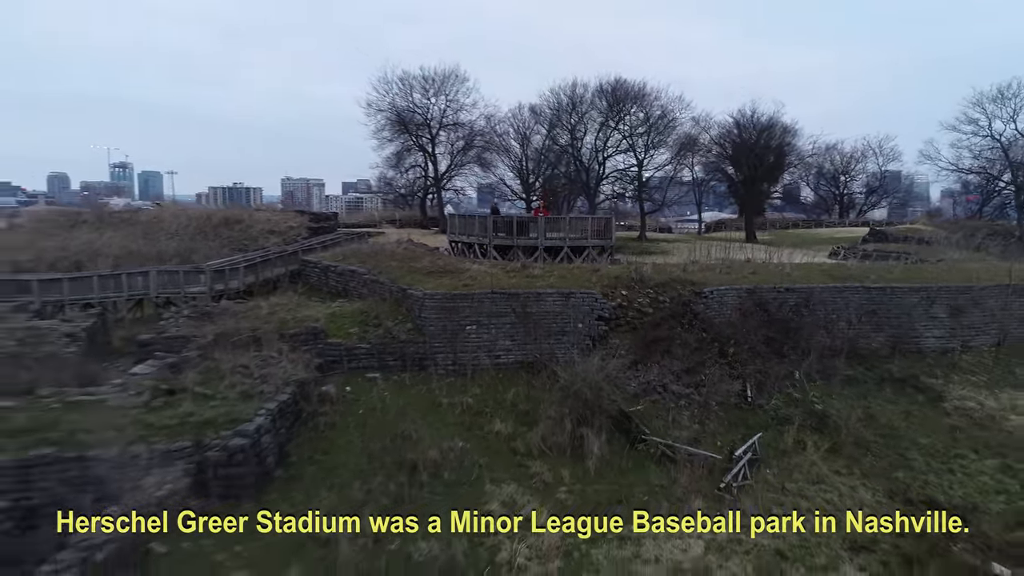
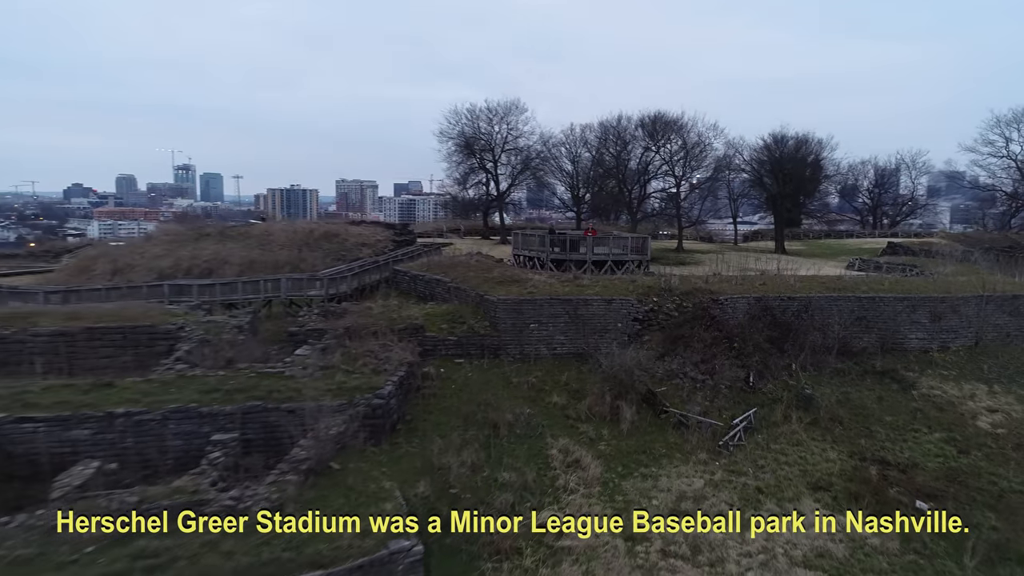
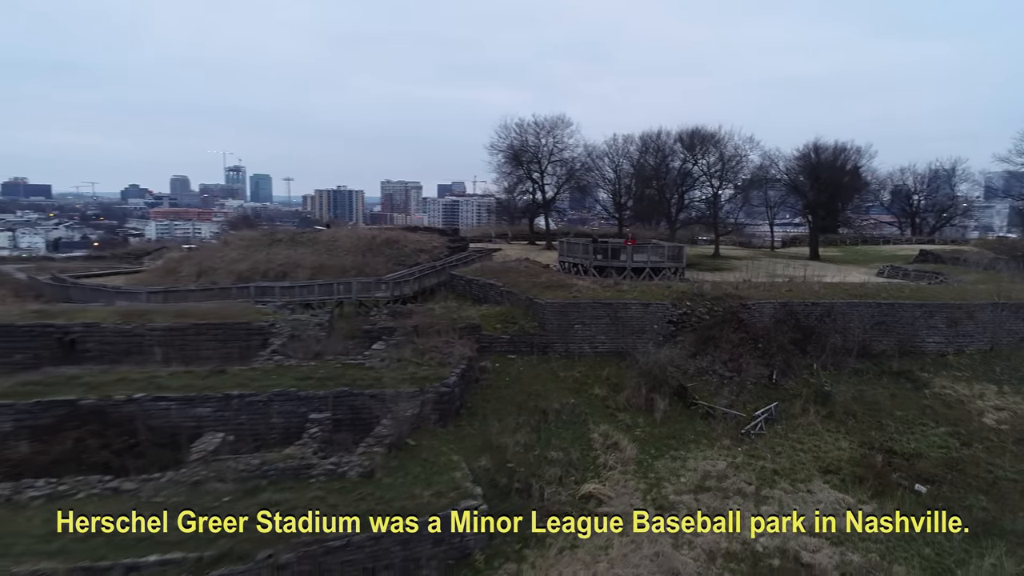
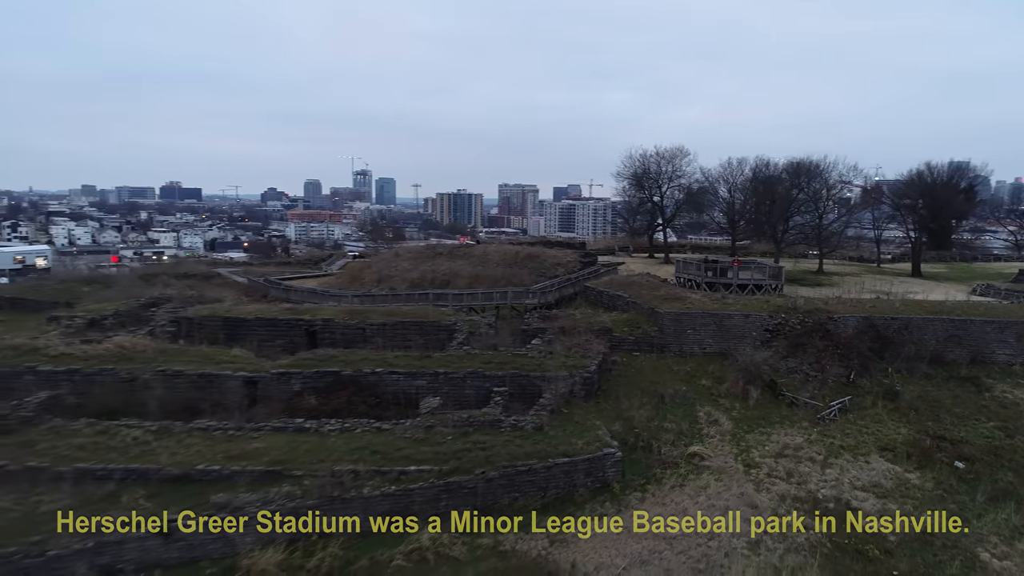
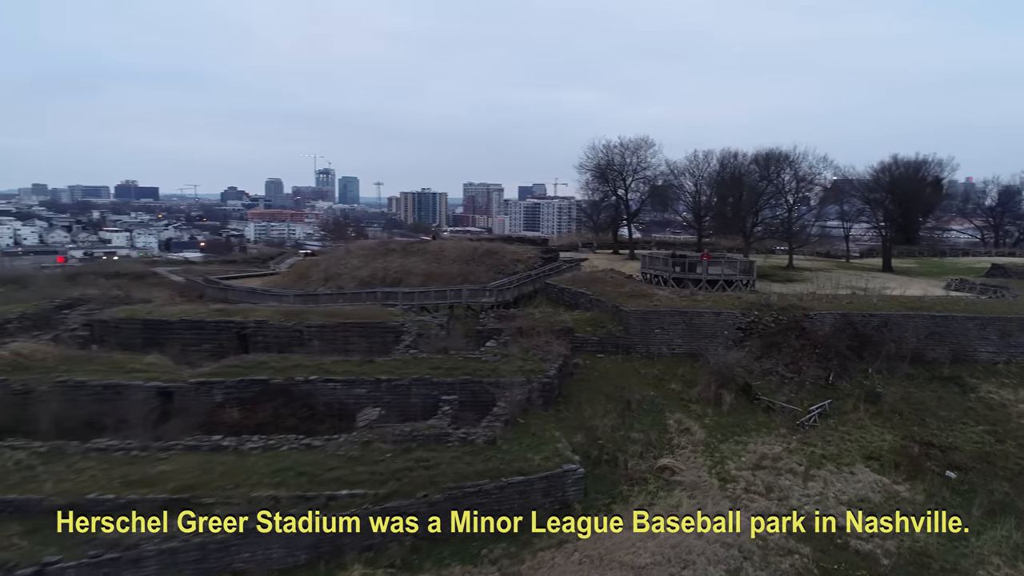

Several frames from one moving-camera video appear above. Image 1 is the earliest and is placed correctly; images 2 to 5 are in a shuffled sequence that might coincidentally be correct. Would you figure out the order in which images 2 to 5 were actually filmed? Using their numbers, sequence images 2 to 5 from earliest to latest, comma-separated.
2, 3, 5, 4
